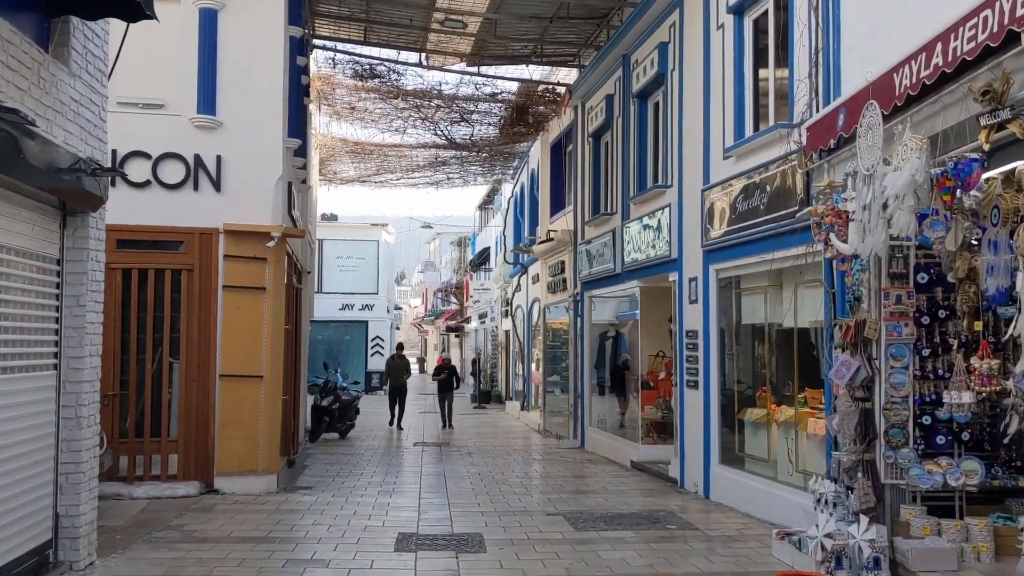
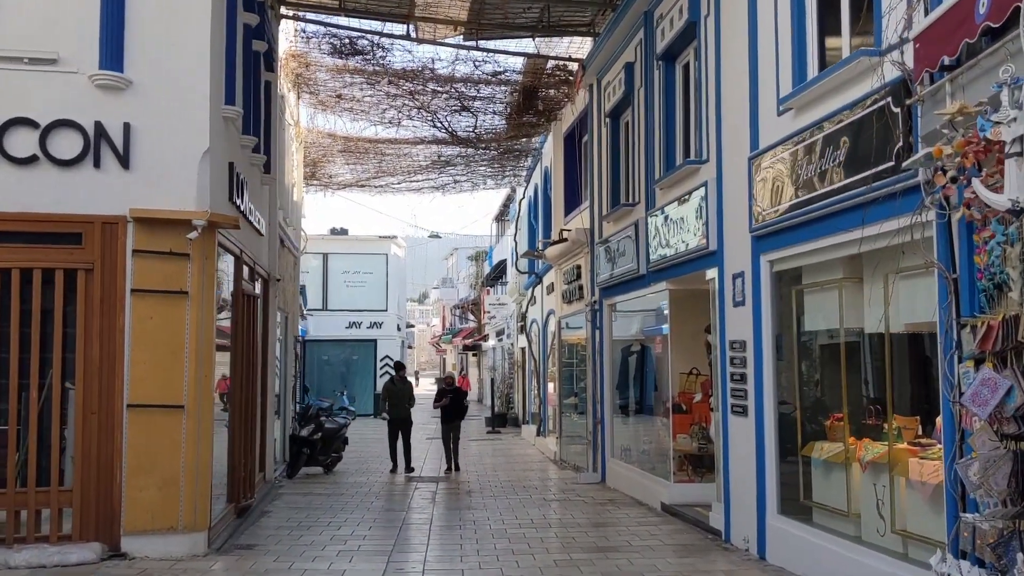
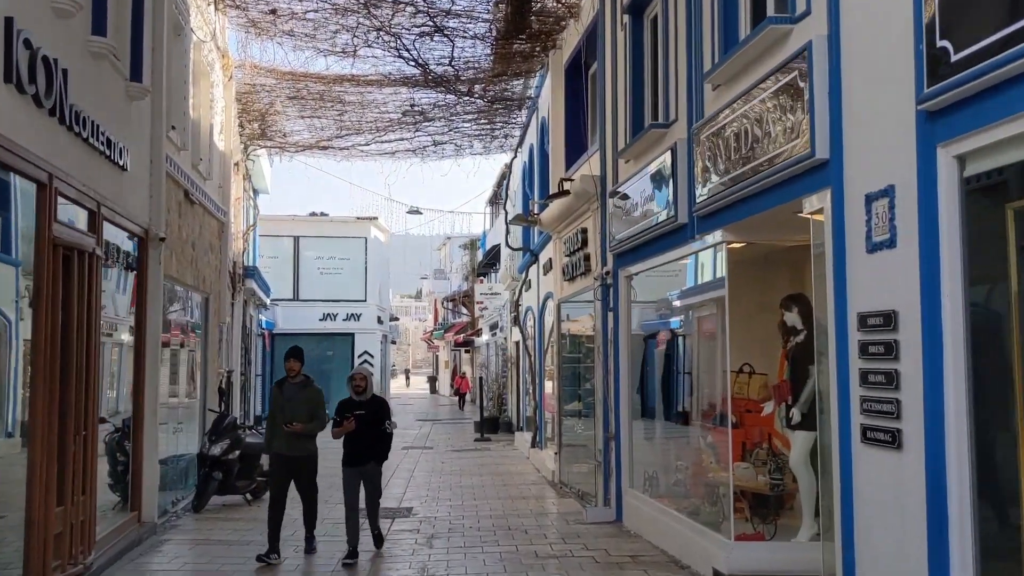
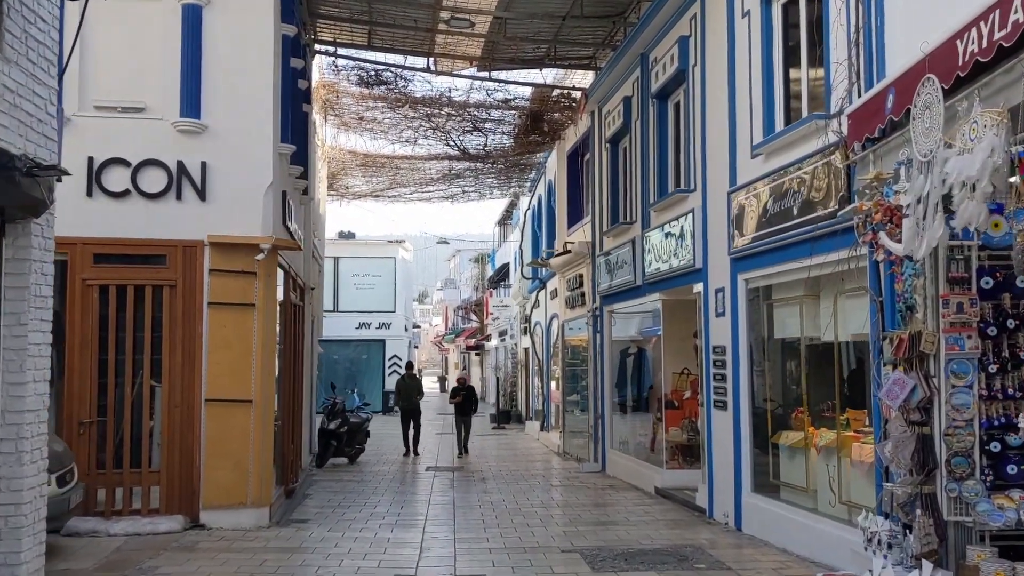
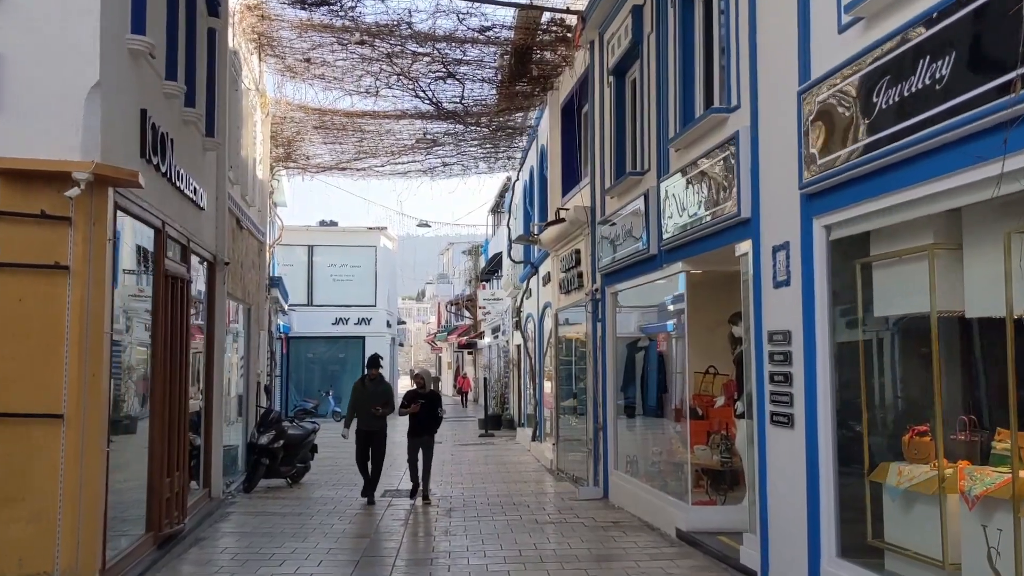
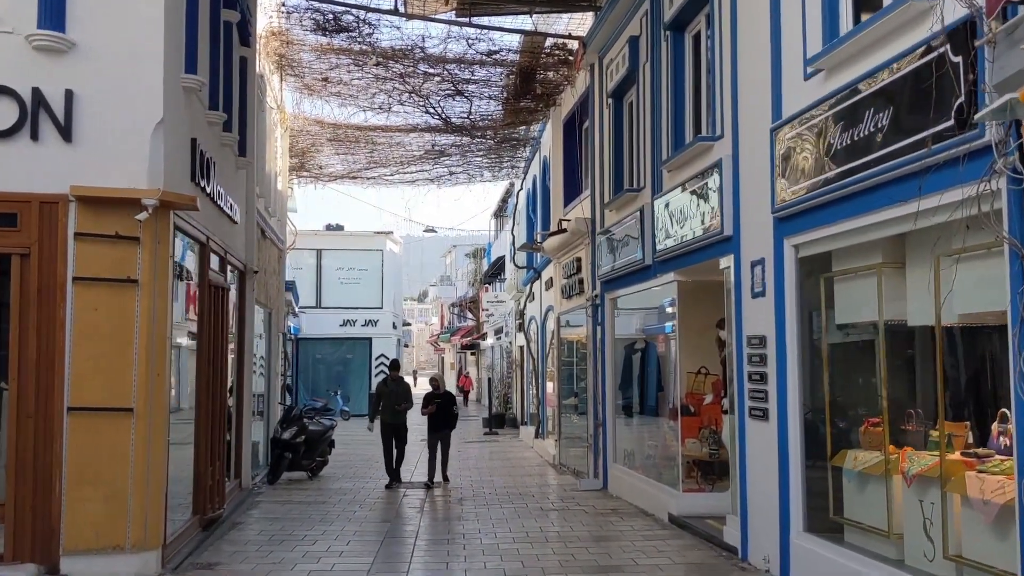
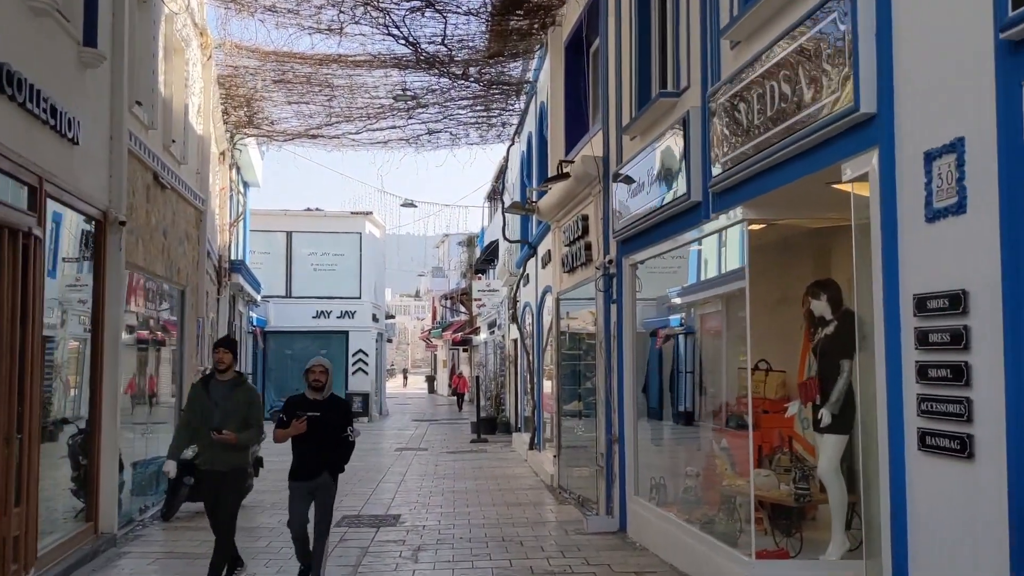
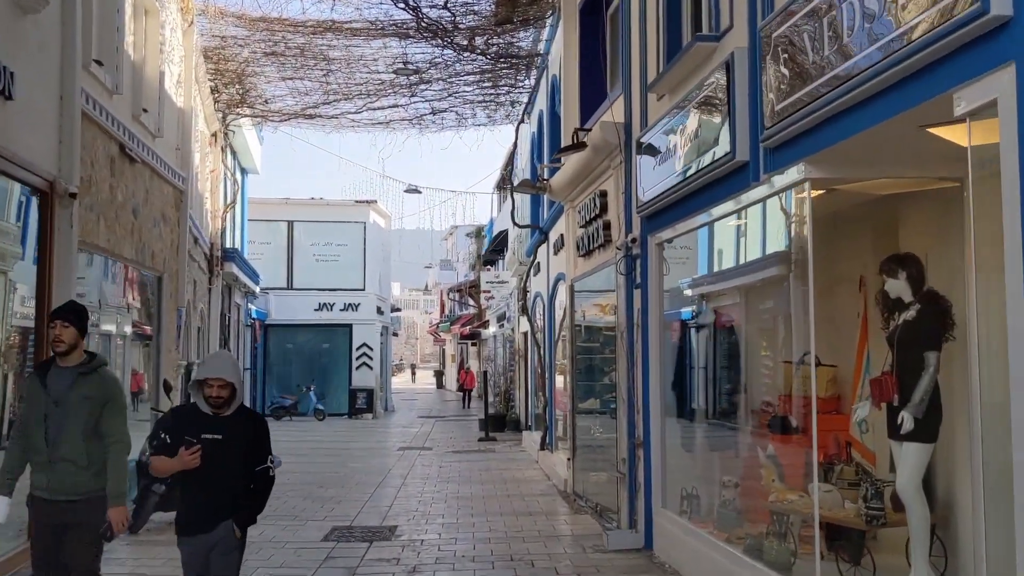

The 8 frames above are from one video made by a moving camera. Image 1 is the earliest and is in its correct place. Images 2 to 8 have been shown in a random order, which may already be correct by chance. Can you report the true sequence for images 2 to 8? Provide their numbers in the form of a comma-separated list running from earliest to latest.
4, 2, 6, 5, 3, 7, 8
